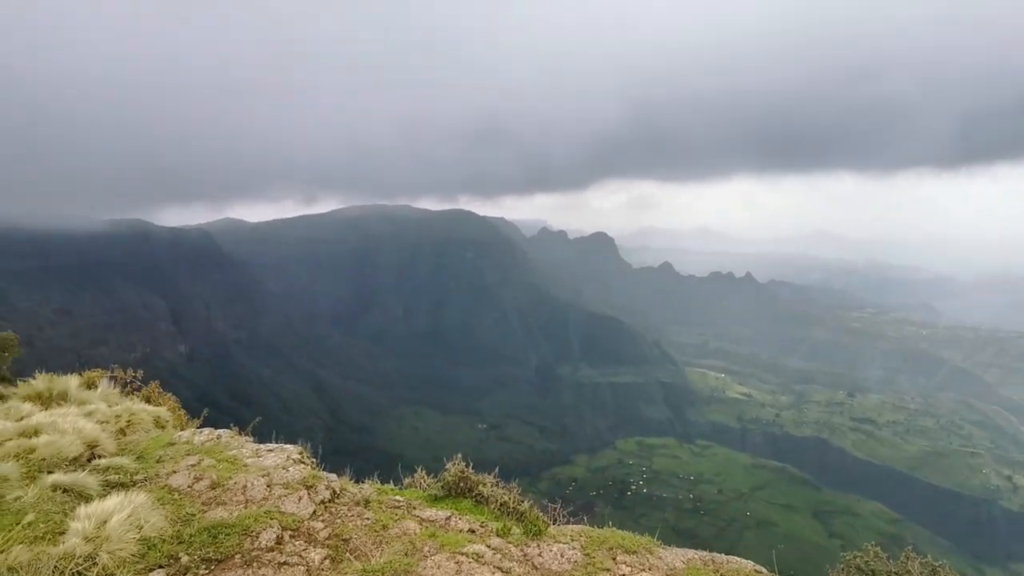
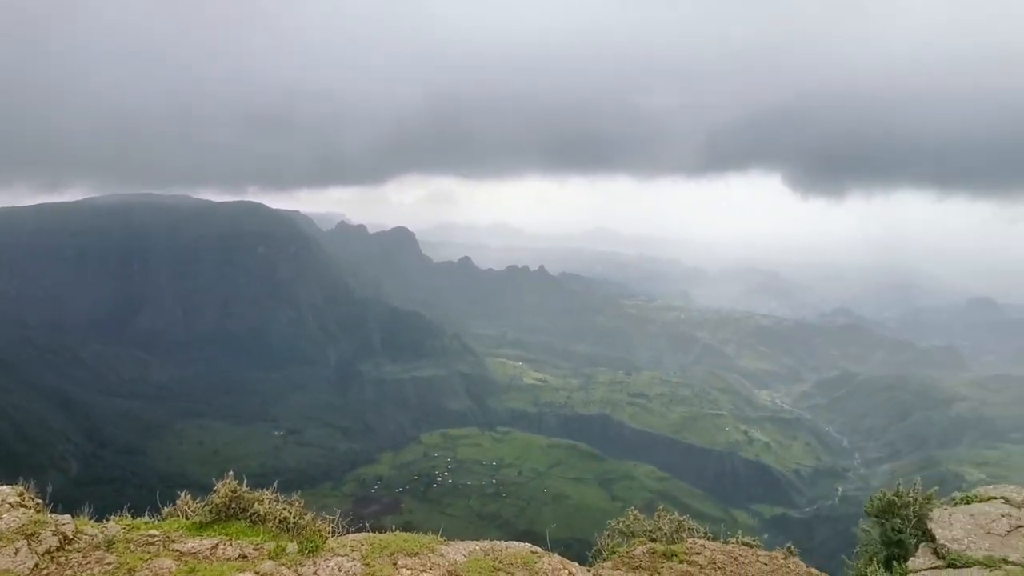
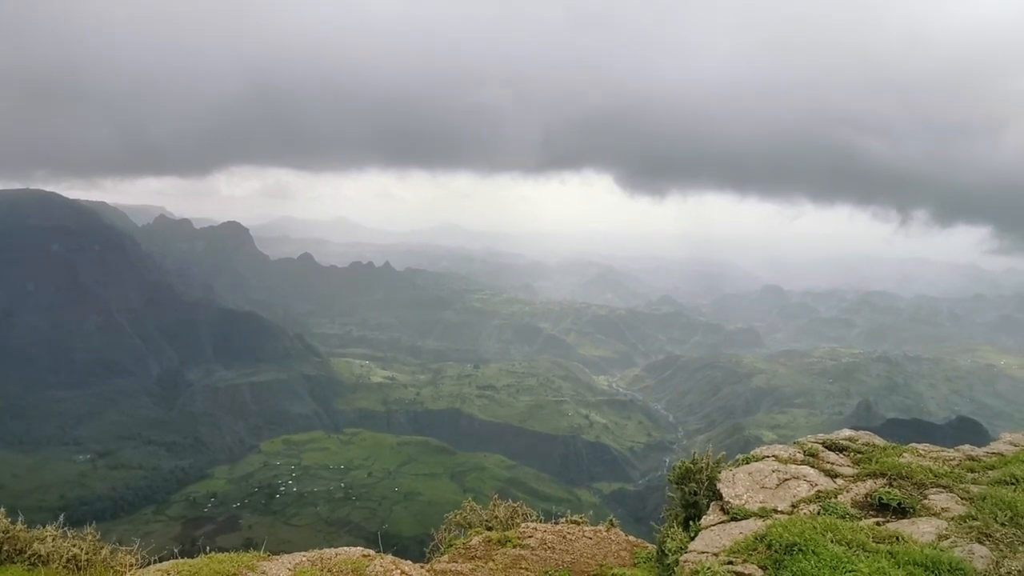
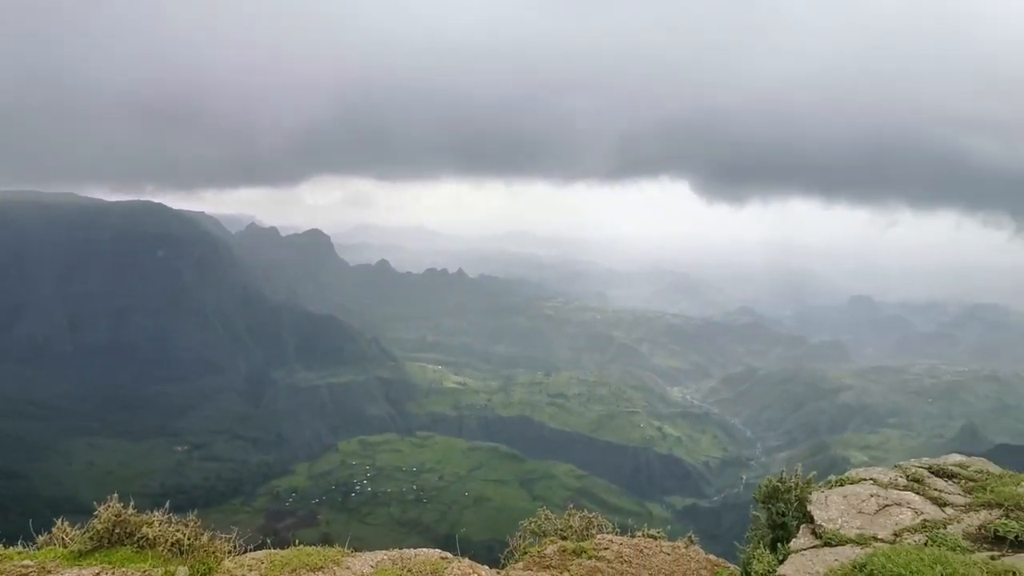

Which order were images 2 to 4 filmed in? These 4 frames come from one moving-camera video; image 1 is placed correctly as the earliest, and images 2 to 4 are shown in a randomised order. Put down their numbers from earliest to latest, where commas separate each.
2, 4, 3
